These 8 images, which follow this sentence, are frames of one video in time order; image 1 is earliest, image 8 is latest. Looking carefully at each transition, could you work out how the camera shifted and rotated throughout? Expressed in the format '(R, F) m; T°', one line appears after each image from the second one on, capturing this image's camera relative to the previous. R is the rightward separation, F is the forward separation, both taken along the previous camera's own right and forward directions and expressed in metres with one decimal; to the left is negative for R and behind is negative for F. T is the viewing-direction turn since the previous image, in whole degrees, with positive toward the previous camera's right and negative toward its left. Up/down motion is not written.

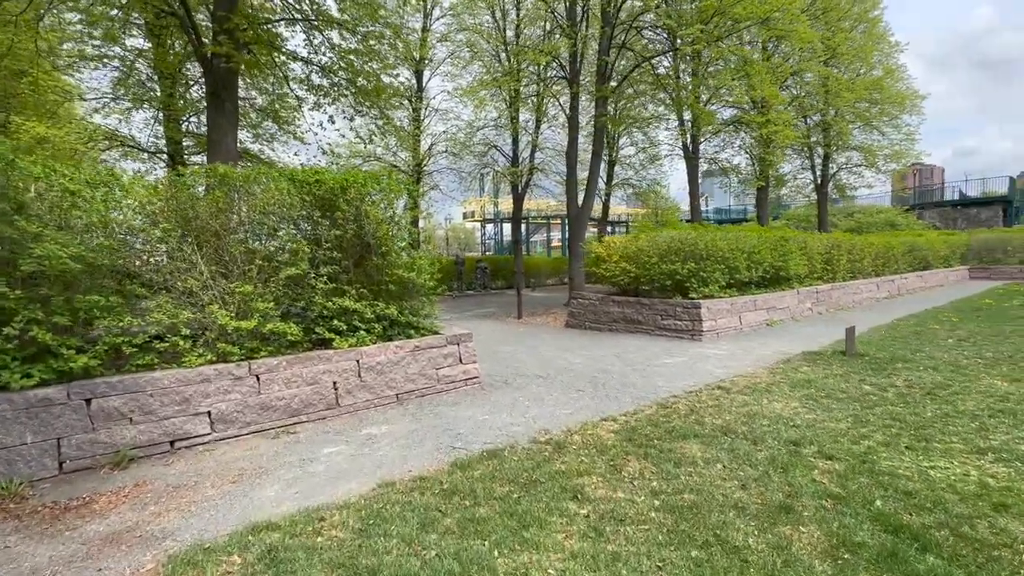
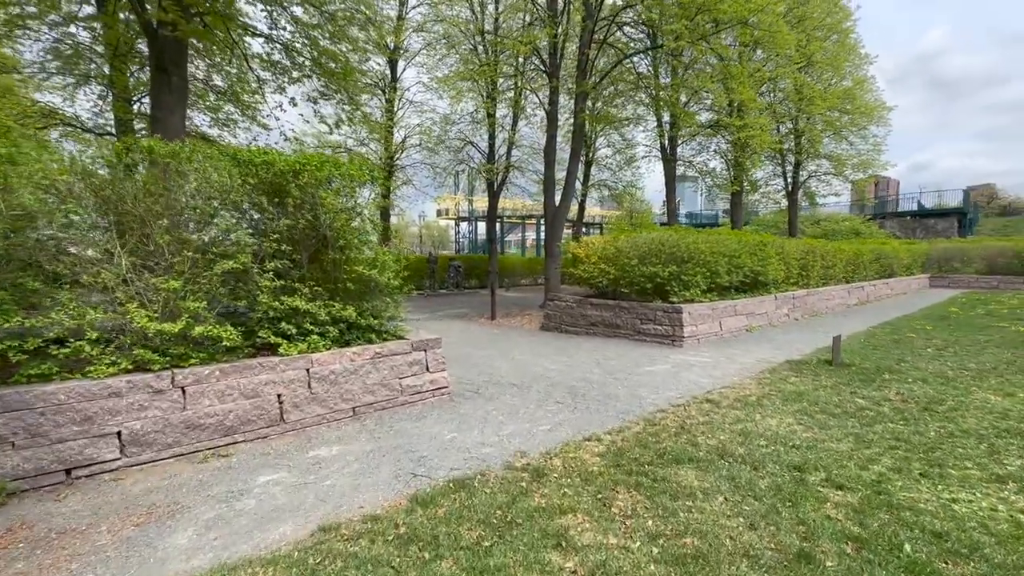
(0.0, +0.5) m; +3°
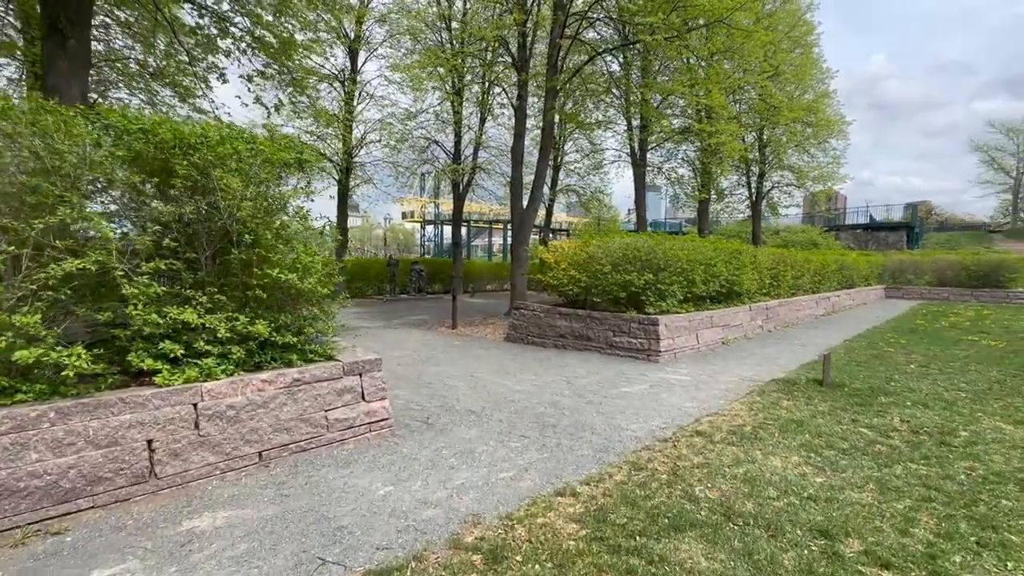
(+0.1, +0.8) m; +4°
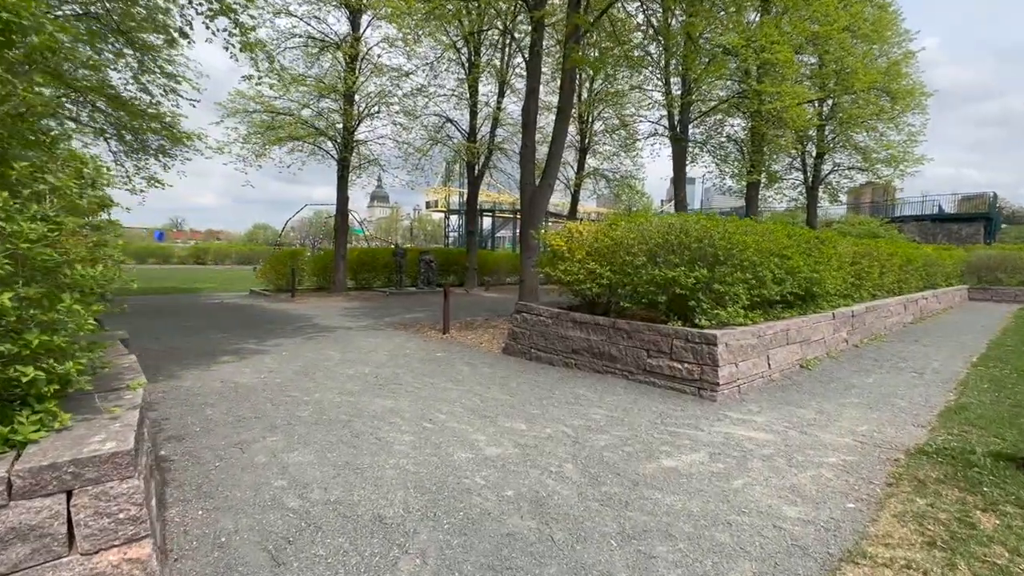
(+0.4, +2.3) m; -3°
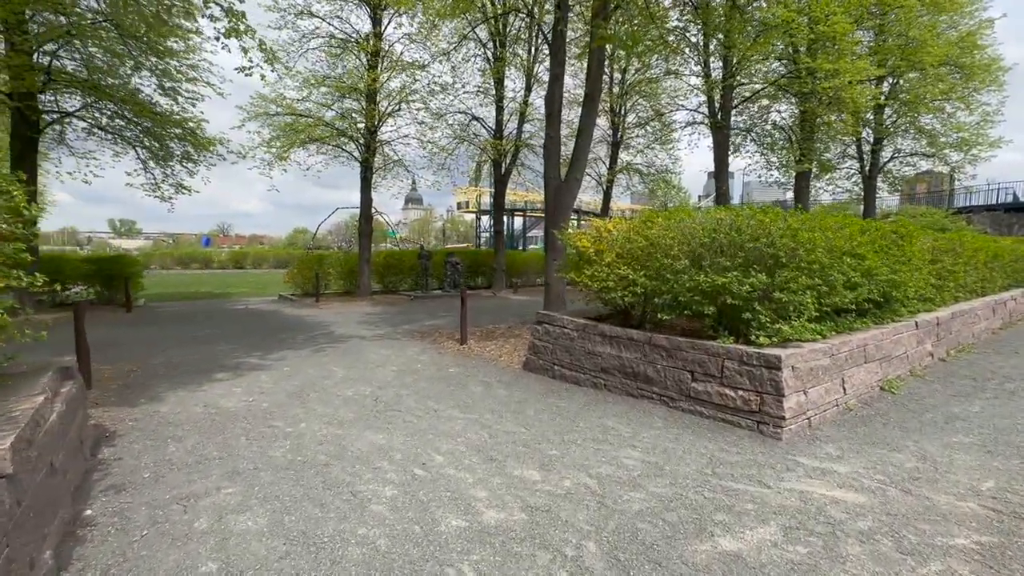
(+0.2, +0.8) m; -4°
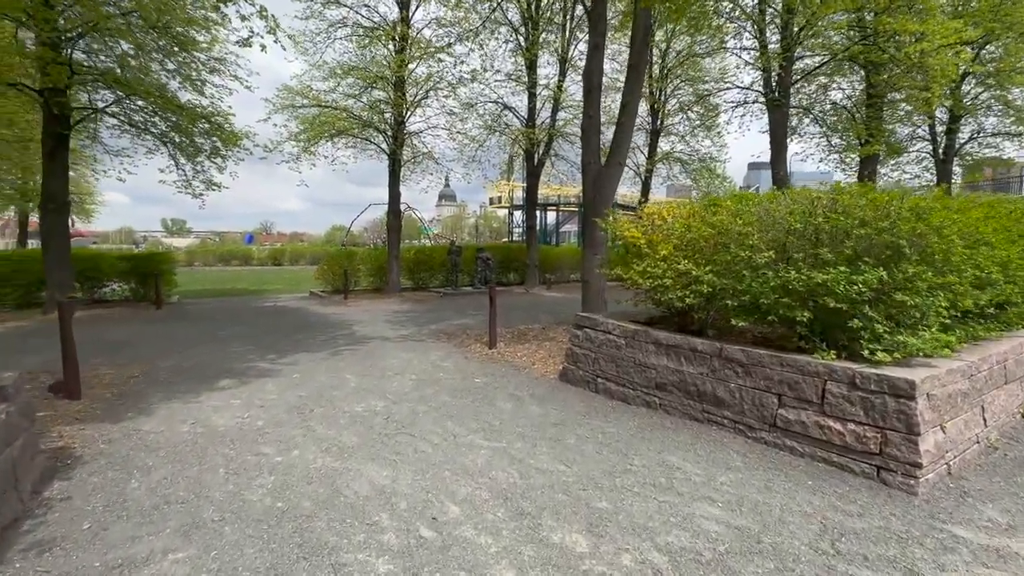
(0.0, +0.9) m; -4°
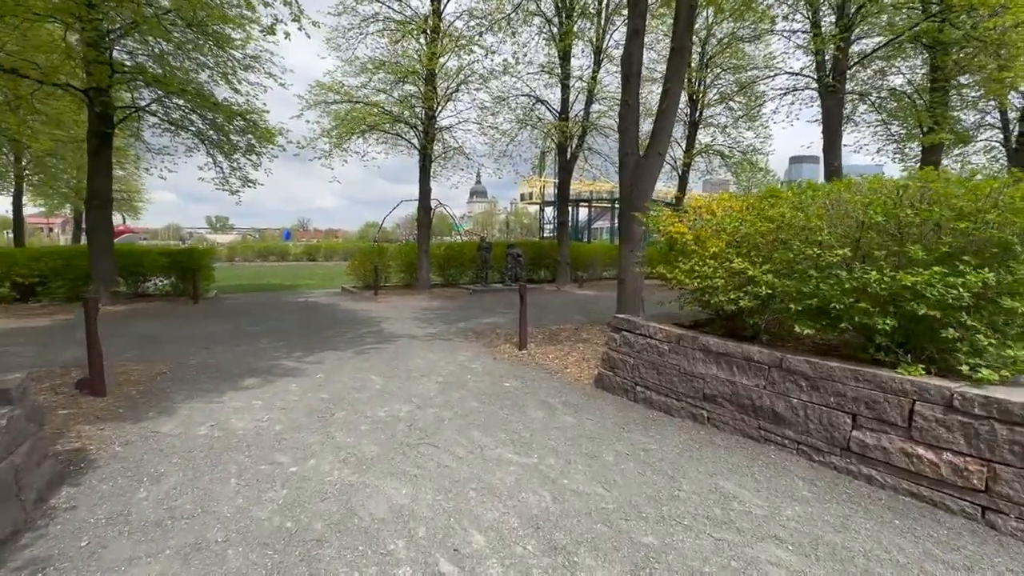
(0.0, +0.3) m; -4°
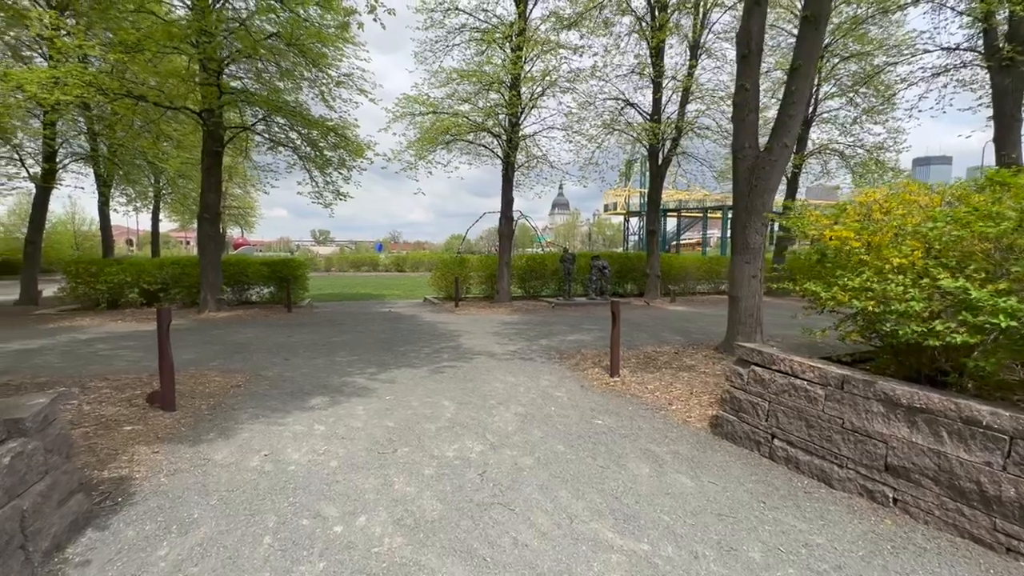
(-0.1, +0.8) m; -10°
